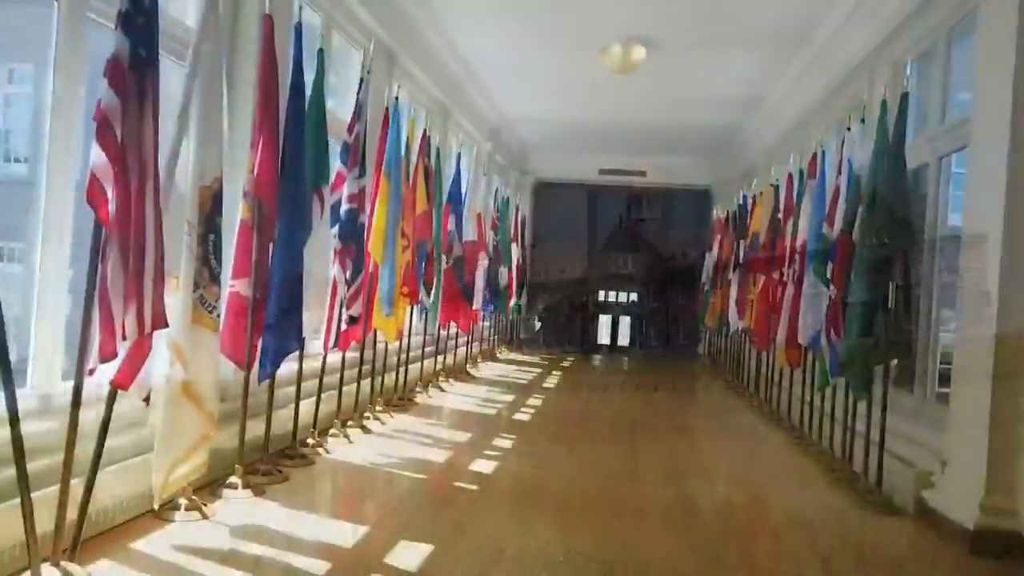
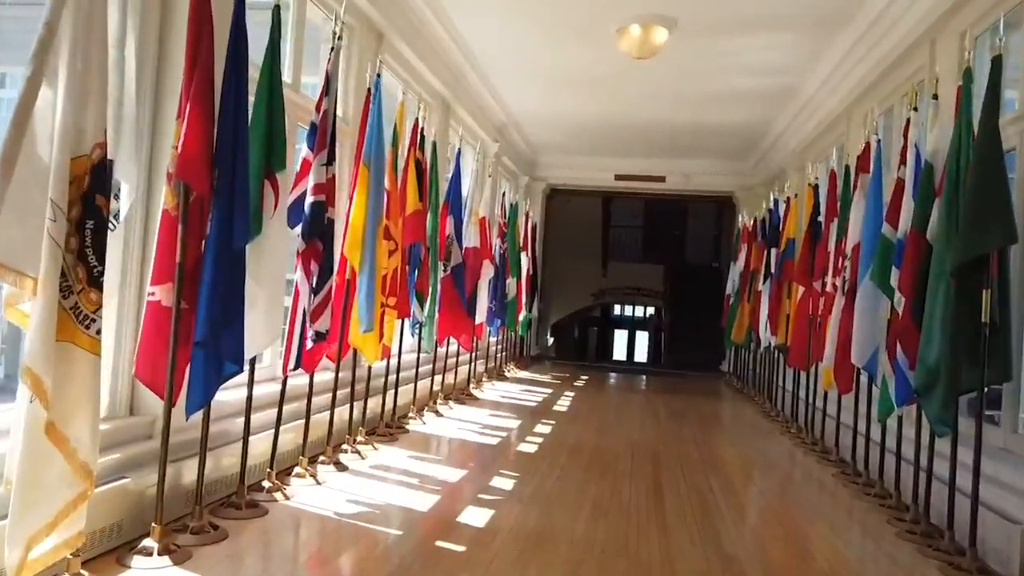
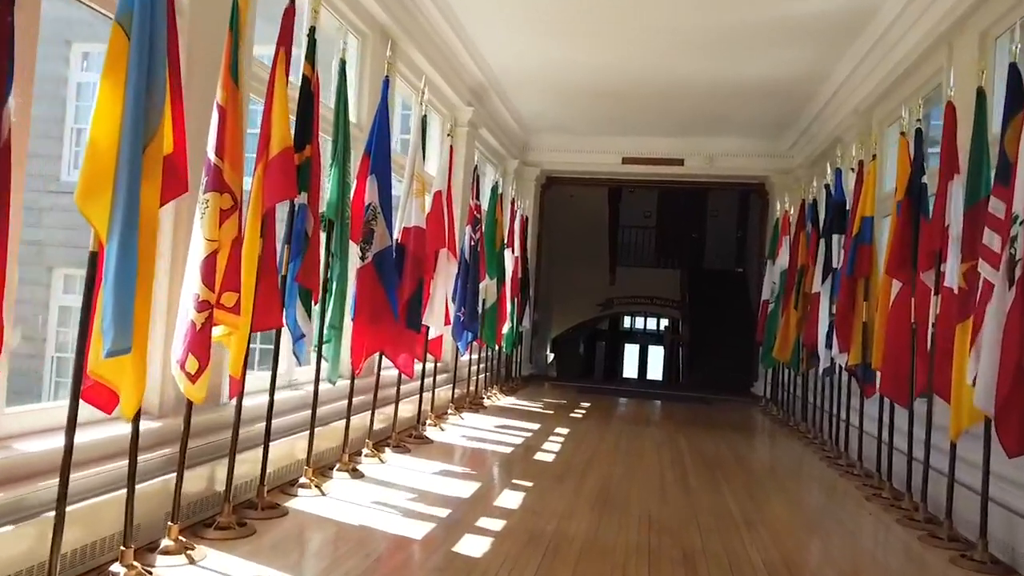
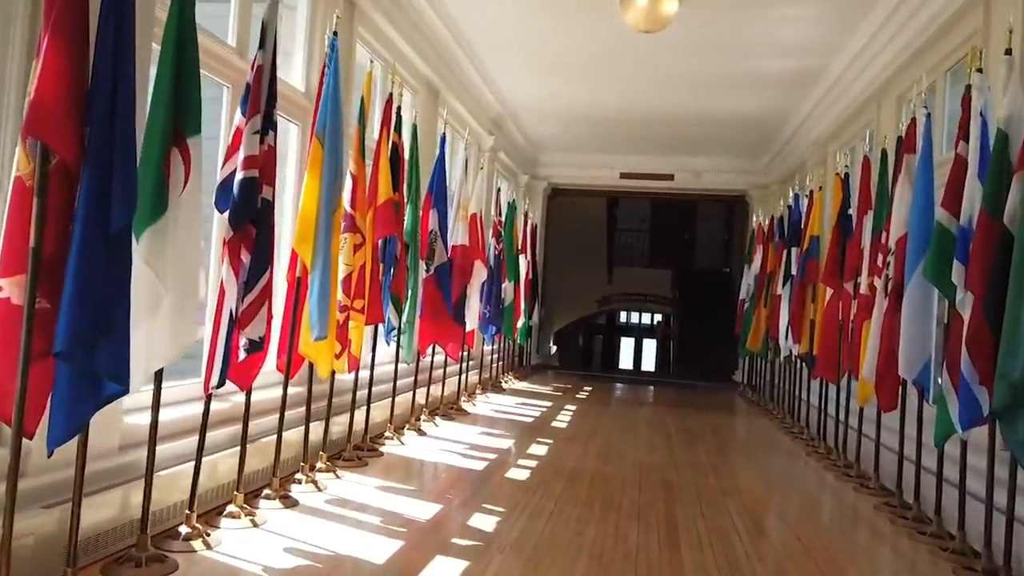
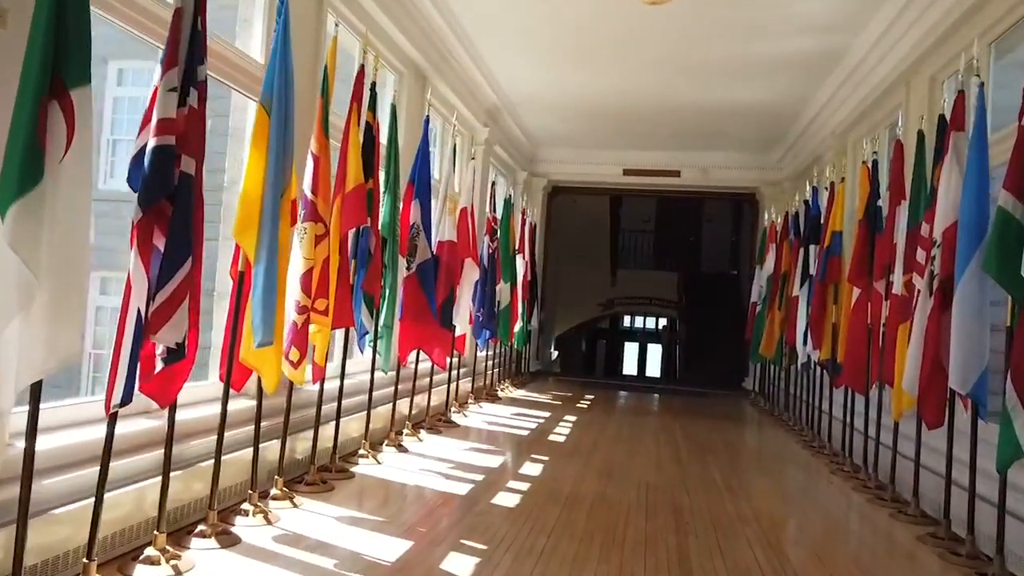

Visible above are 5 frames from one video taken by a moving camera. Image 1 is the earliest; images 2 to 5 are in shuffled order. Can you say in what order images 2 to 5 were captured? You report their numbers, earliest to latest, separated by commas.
2, 4, 5, 3
